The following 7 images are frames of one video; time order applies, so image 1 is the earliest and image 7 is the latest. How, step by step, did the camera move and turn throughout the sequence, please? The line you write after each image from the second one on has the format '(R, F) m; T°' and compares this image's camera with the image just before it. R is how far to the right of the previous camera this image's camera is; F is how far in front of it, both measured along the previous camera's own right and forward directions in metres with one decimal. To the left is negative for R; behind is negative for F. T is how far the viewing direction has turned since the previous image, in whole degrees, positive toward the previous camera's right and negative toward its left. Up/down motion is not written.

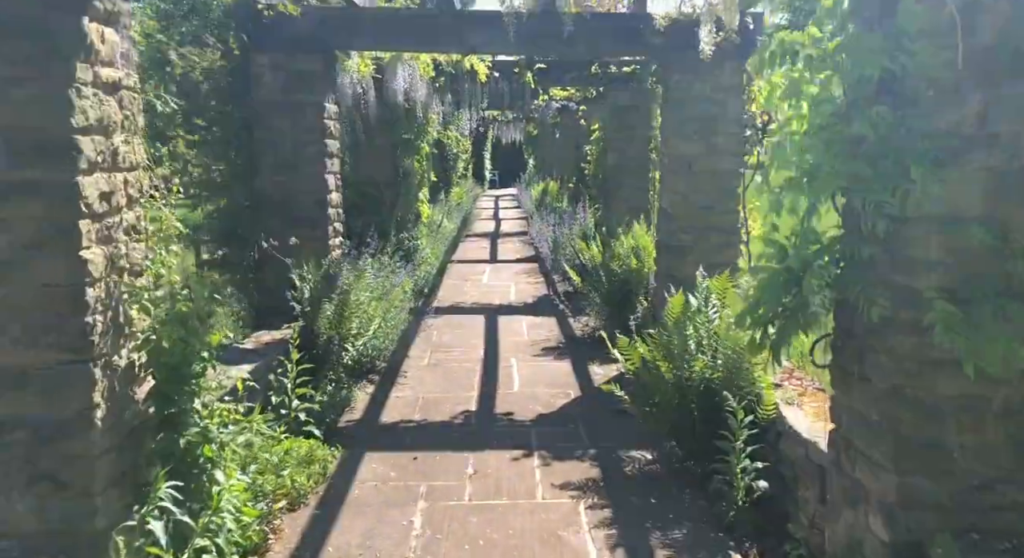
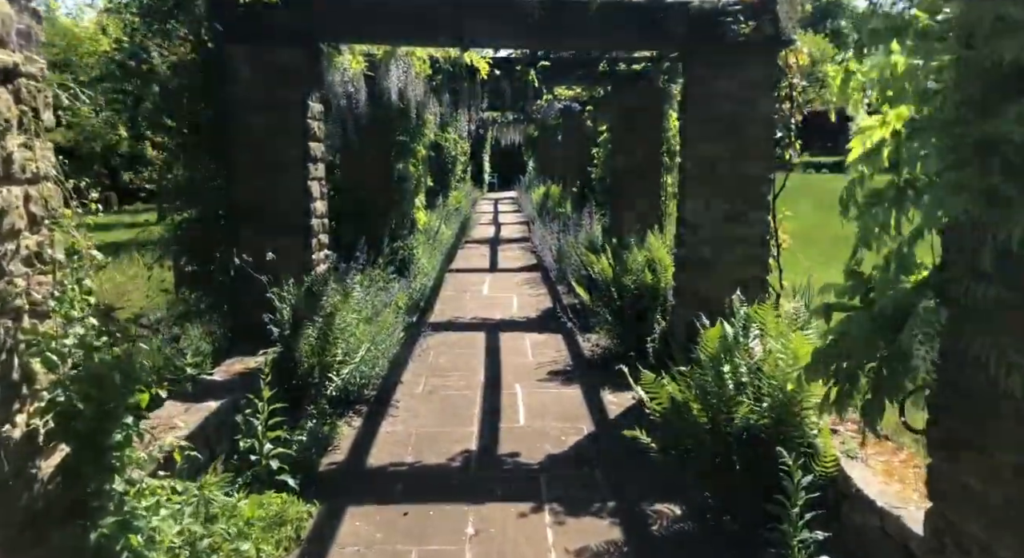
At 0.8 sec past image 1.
(0.0, +0.4) m; 0°
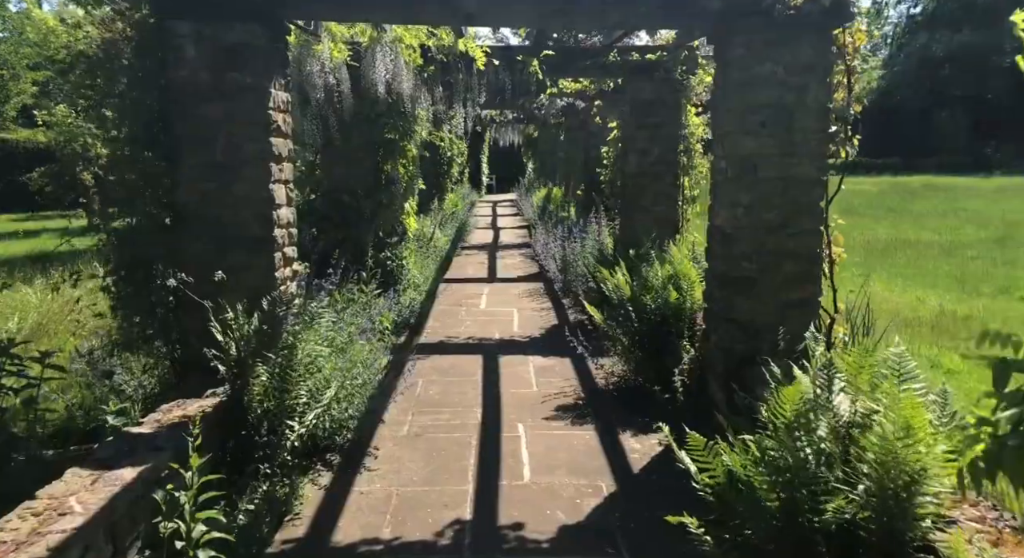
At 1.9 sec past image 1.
(0.0, +0.7) m; 0°
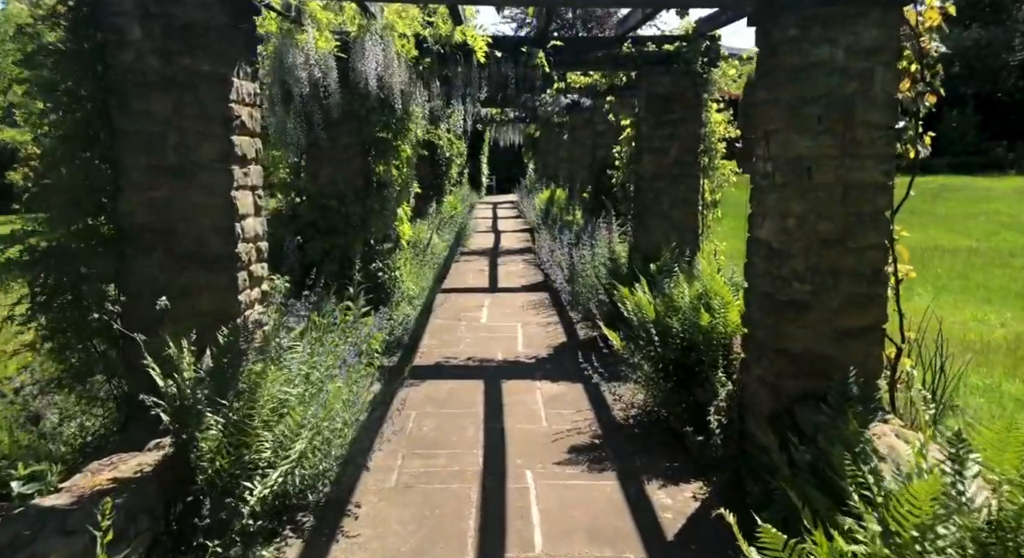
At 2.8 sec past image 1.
(0.0, +0.5) m; 0°
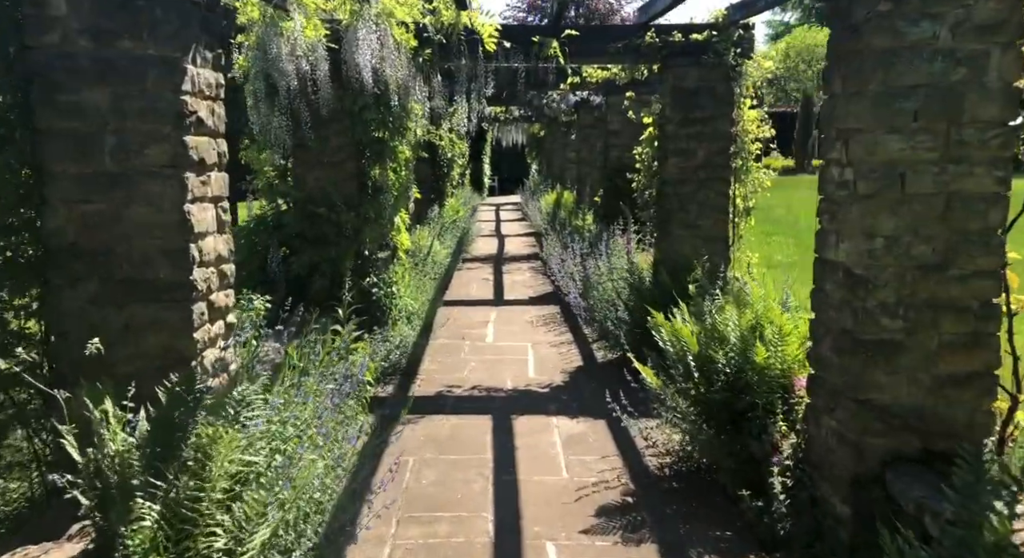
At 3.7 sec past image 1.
(-0.1, +0.5) m; 0°
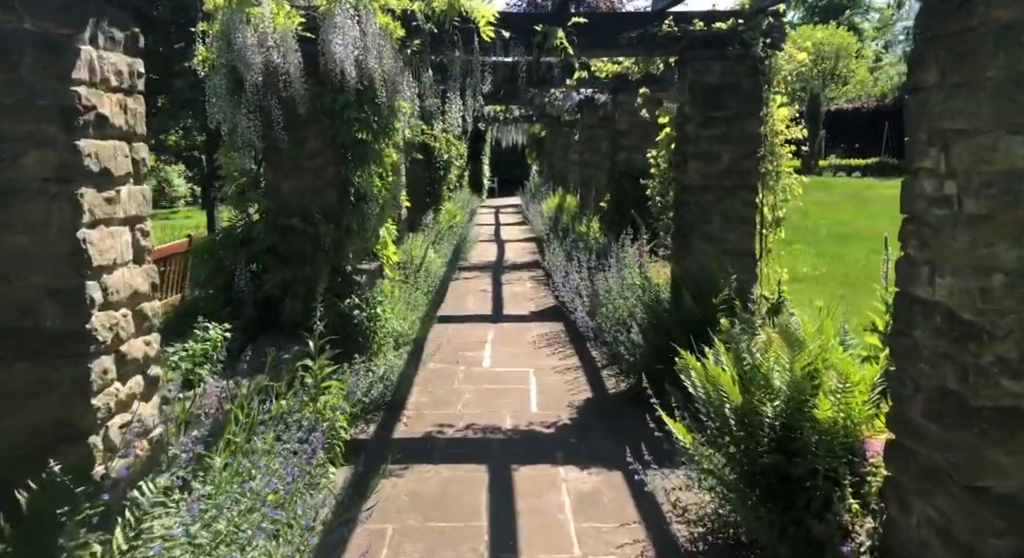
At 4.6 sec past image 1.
(0.0, +0.6) m; 0°
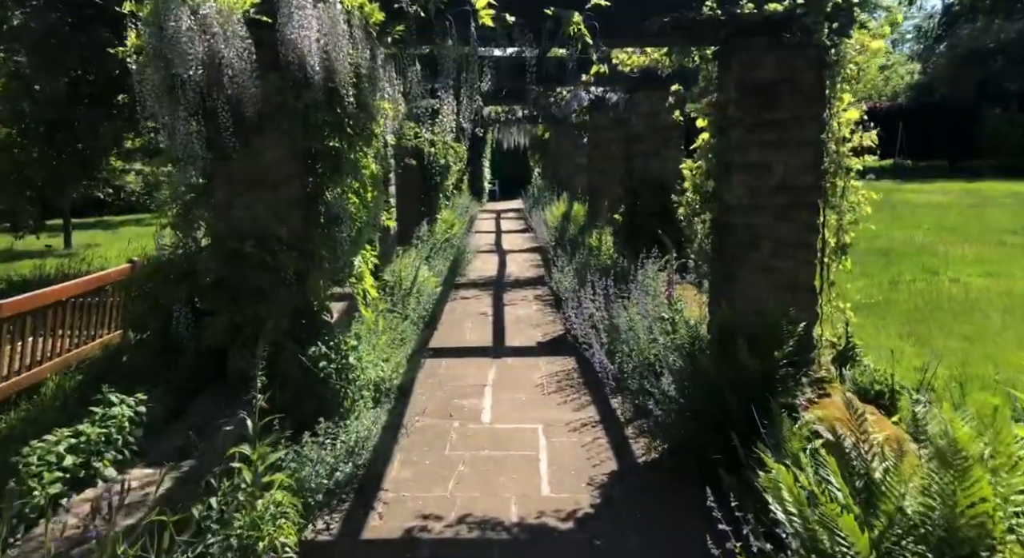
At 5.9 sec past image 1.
(0.0, +0.8) m; 0°
